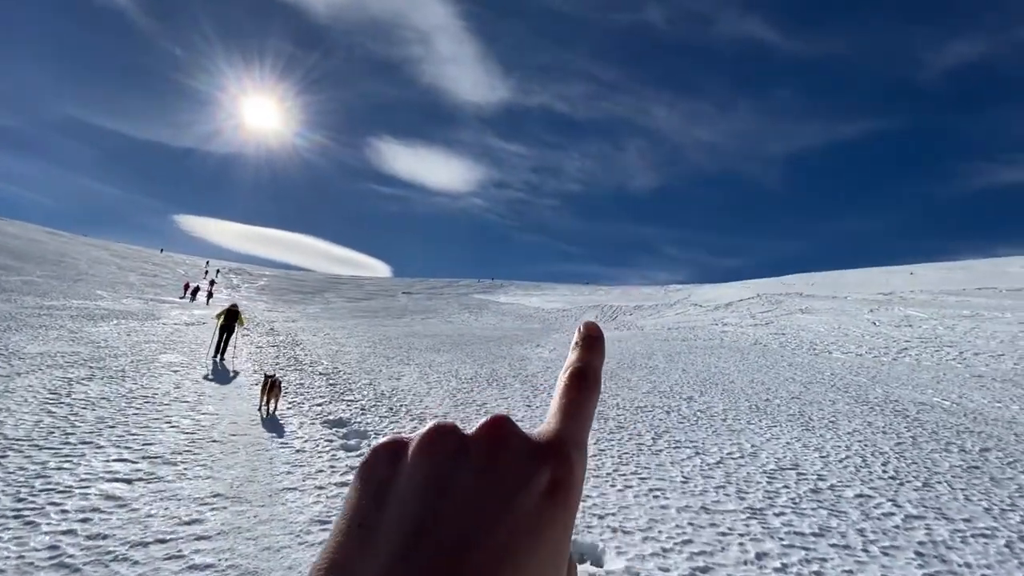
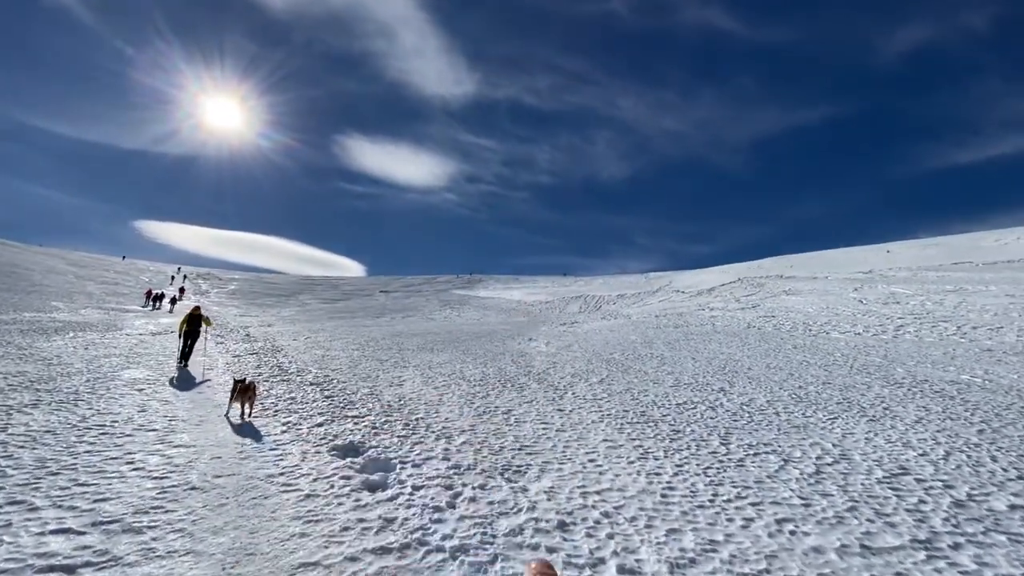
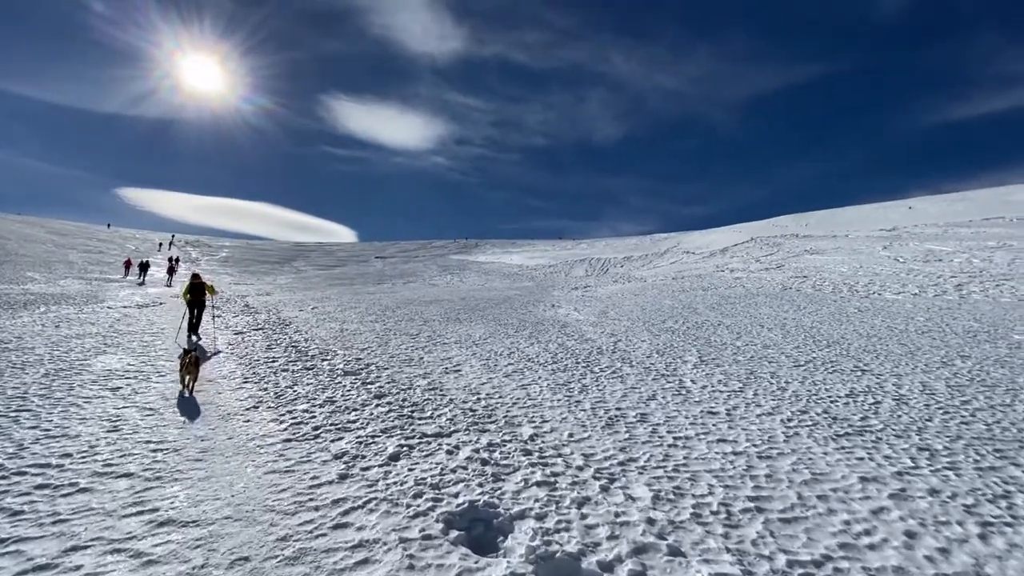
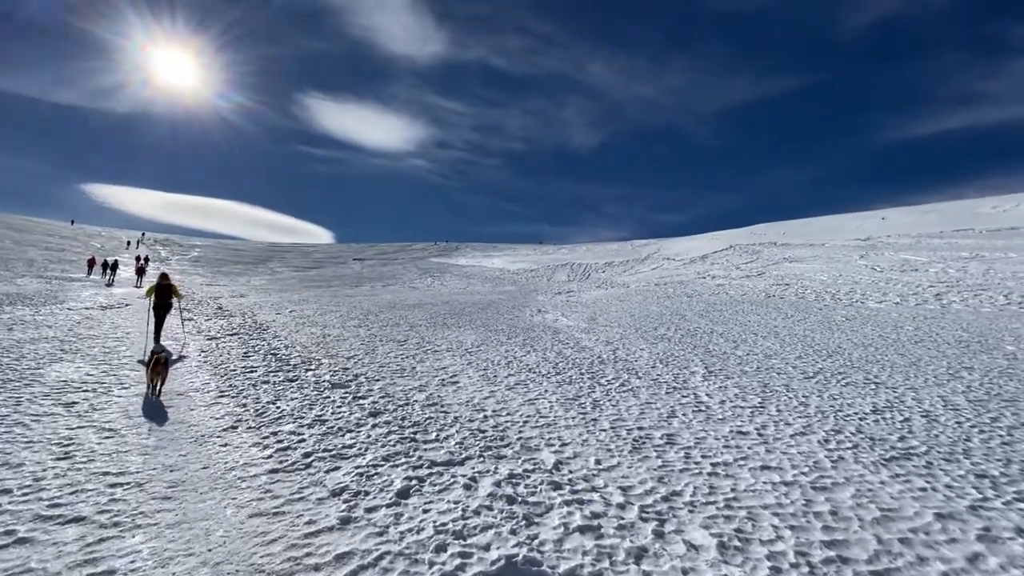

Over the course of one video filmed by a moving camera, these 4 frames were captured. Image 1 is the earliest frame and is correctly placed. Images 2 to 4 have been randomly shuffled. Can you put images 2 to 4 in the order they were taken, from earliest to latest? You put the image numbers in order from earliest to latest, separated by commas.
2, 3, 4
